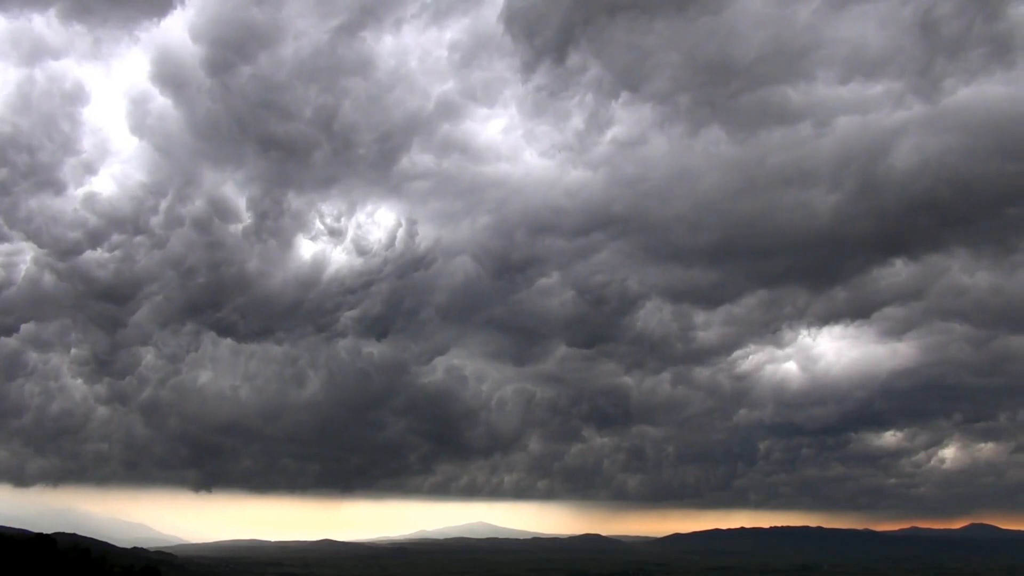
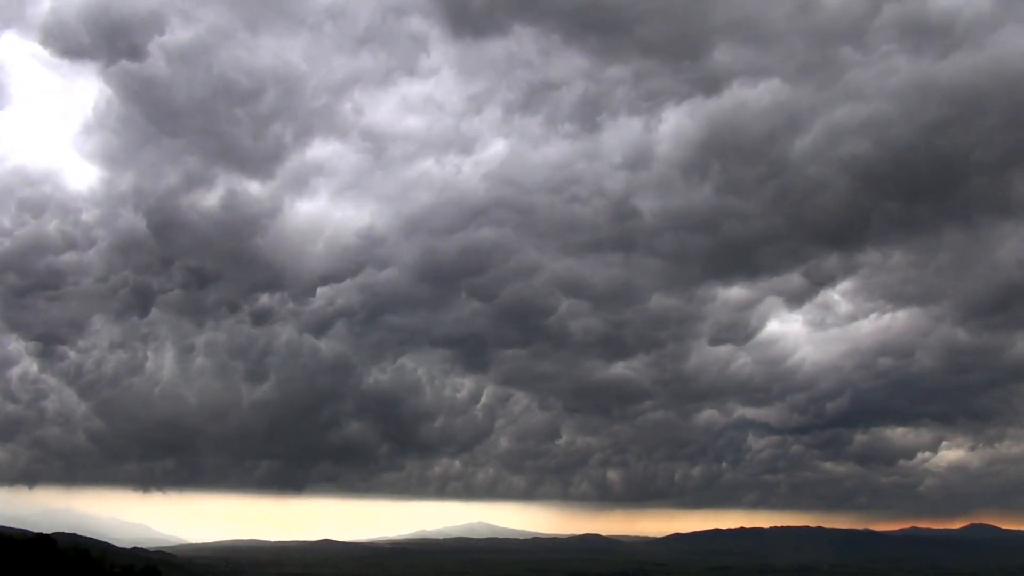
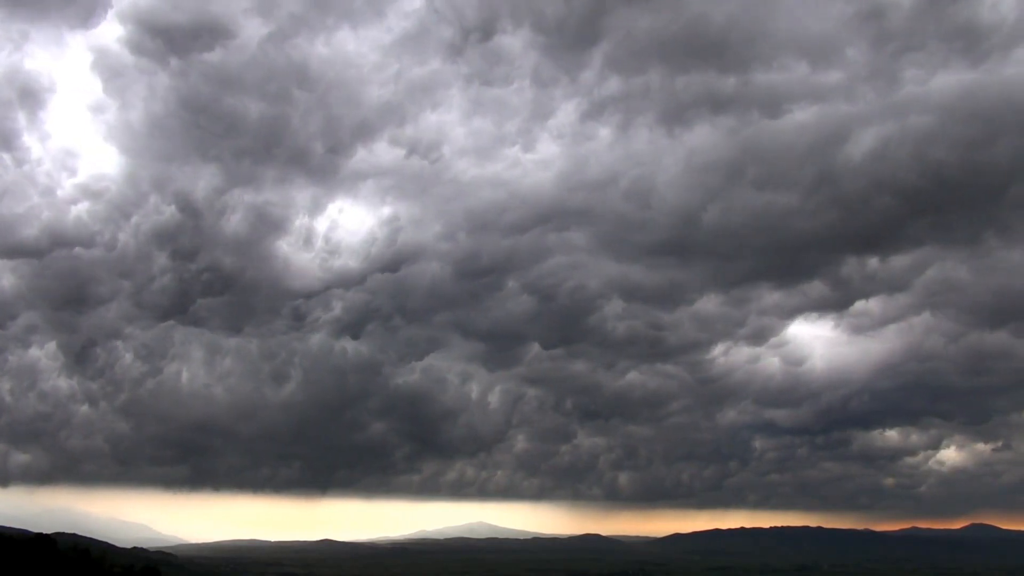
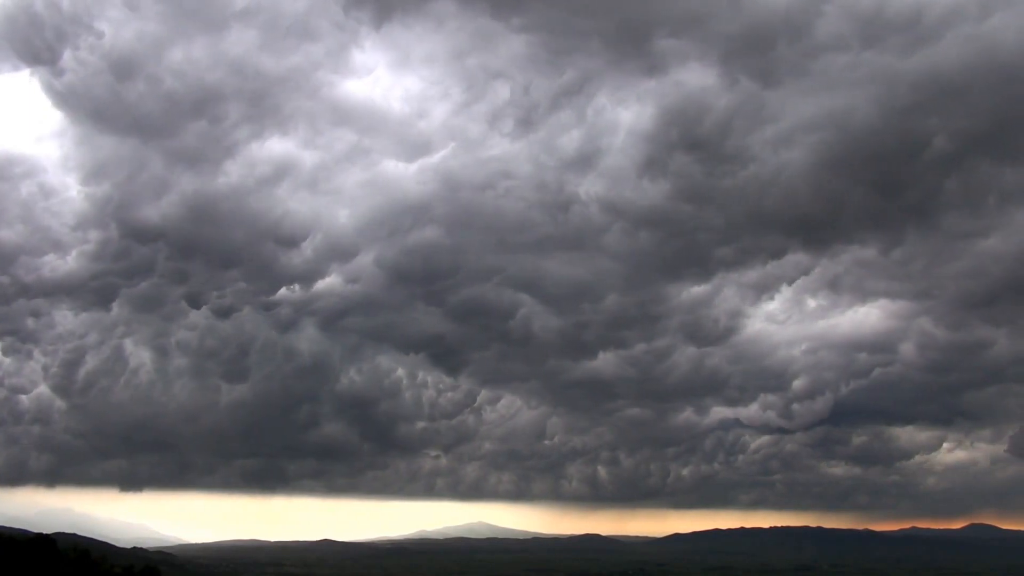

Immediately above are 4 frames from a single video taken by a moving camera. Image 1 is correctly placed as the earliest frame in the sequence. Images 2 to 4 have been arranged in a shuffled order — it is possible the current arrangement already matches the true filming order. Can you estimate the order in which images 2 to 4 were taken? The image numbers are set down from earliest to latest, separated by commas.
3, 2, 4
